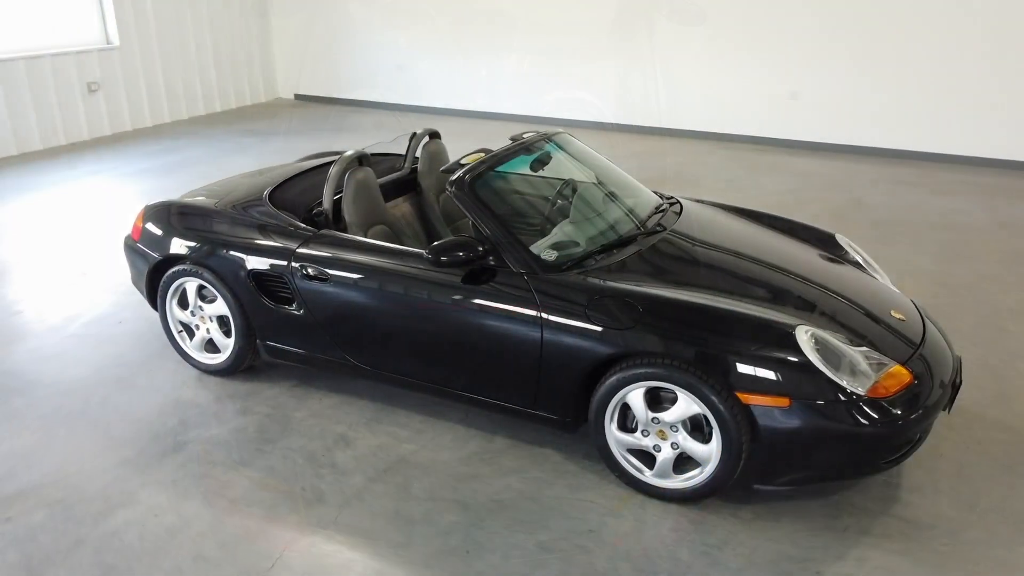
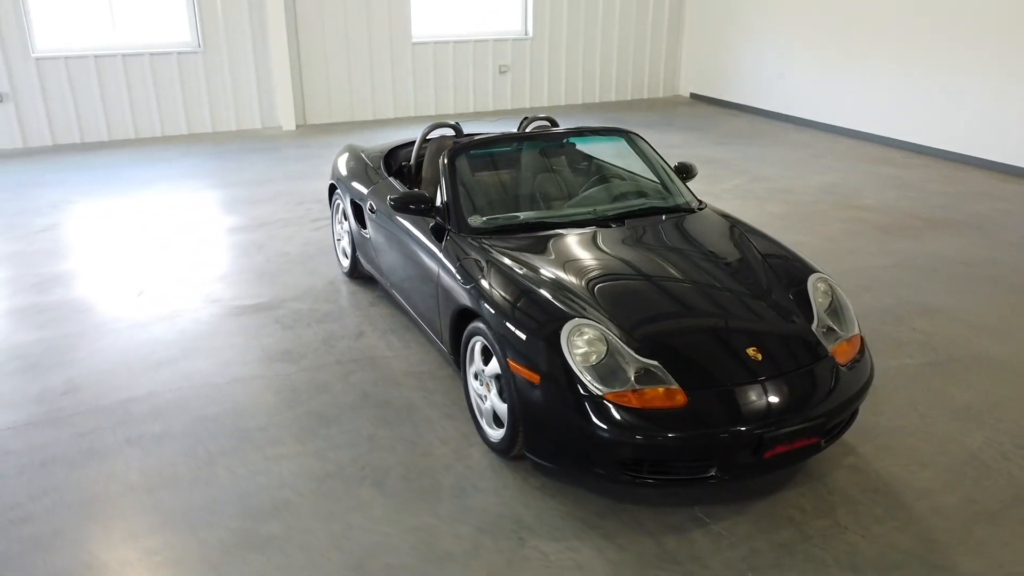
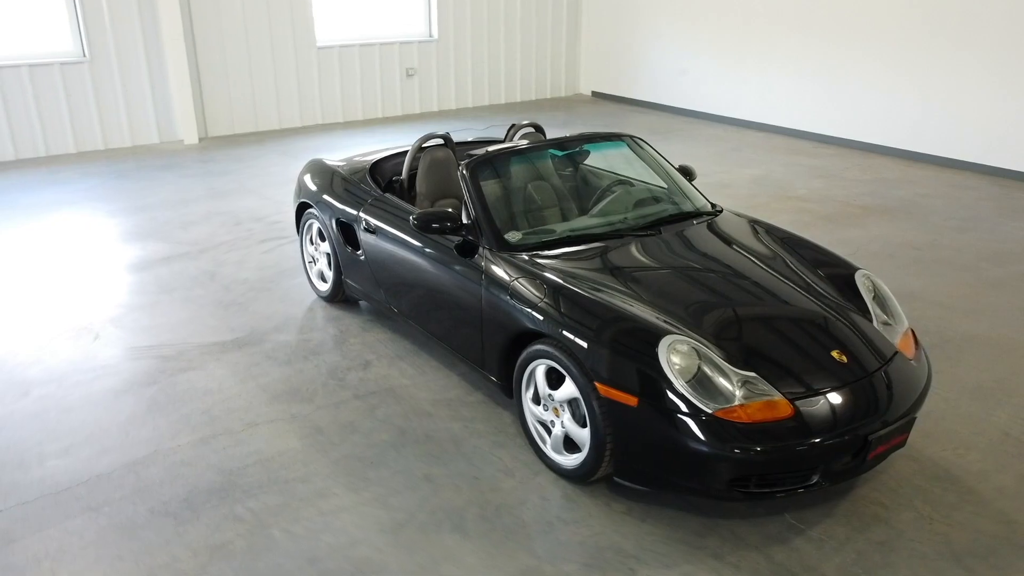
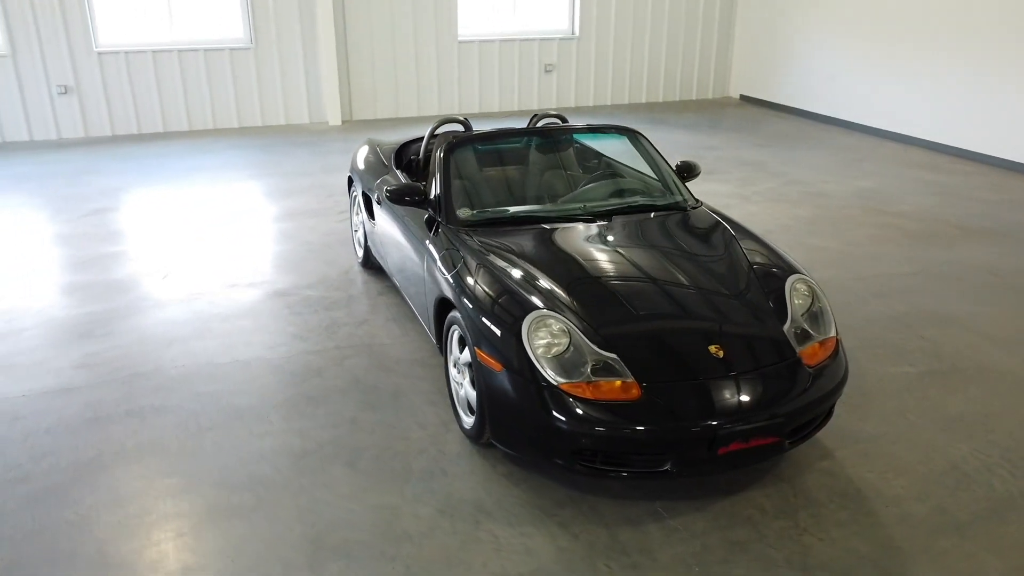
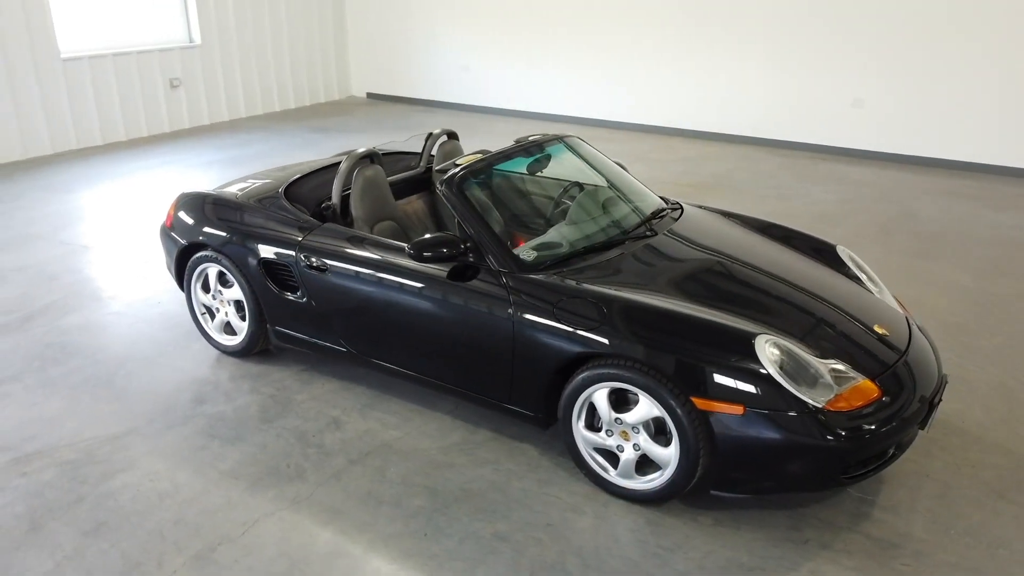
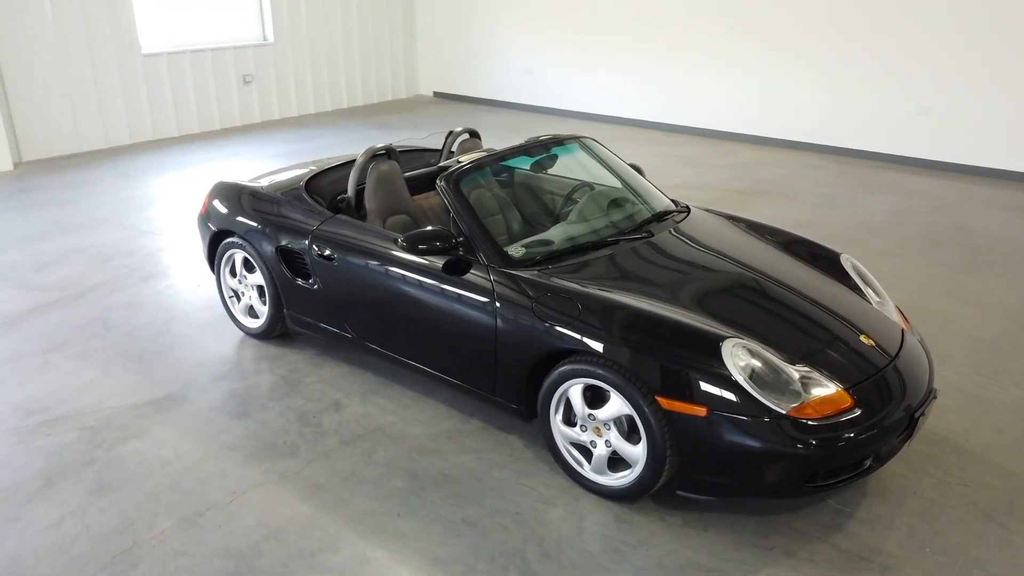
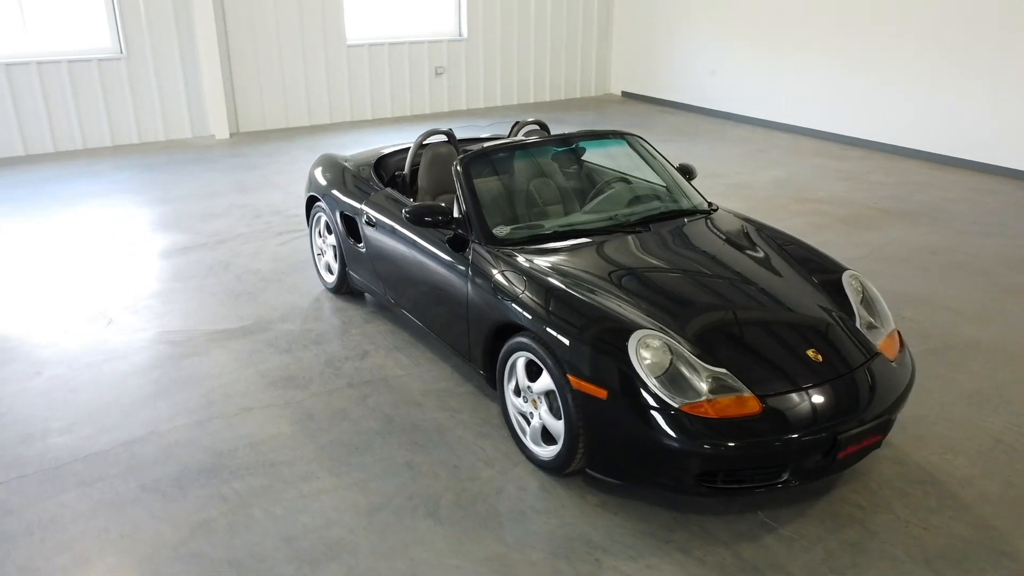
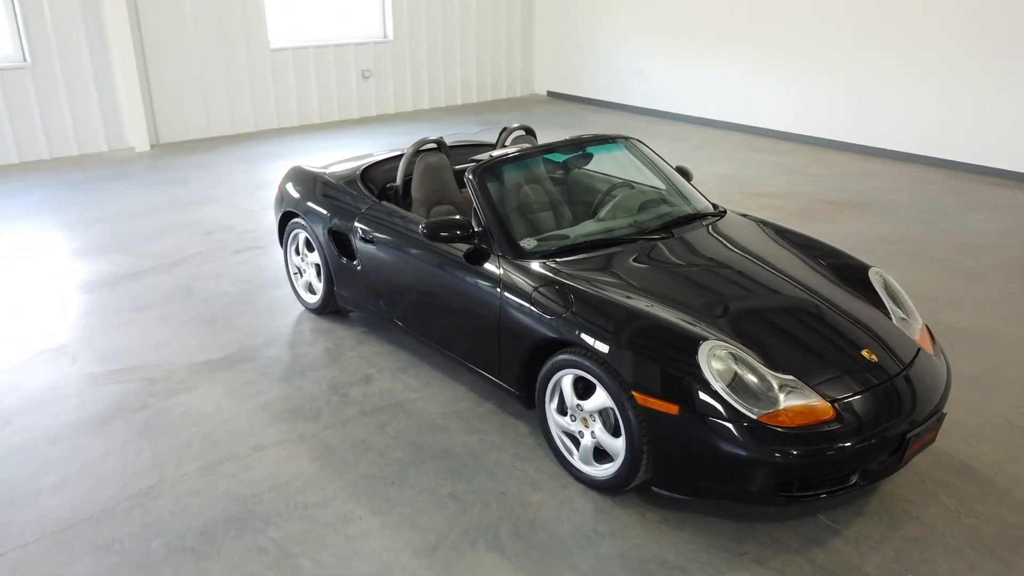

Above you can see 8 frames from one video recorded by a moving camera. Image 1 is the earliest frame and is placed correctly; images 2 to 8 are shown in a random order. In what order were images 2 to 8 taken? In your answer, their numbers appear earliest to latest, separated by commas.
5, 6, 8, 3, 7, 2, 4
